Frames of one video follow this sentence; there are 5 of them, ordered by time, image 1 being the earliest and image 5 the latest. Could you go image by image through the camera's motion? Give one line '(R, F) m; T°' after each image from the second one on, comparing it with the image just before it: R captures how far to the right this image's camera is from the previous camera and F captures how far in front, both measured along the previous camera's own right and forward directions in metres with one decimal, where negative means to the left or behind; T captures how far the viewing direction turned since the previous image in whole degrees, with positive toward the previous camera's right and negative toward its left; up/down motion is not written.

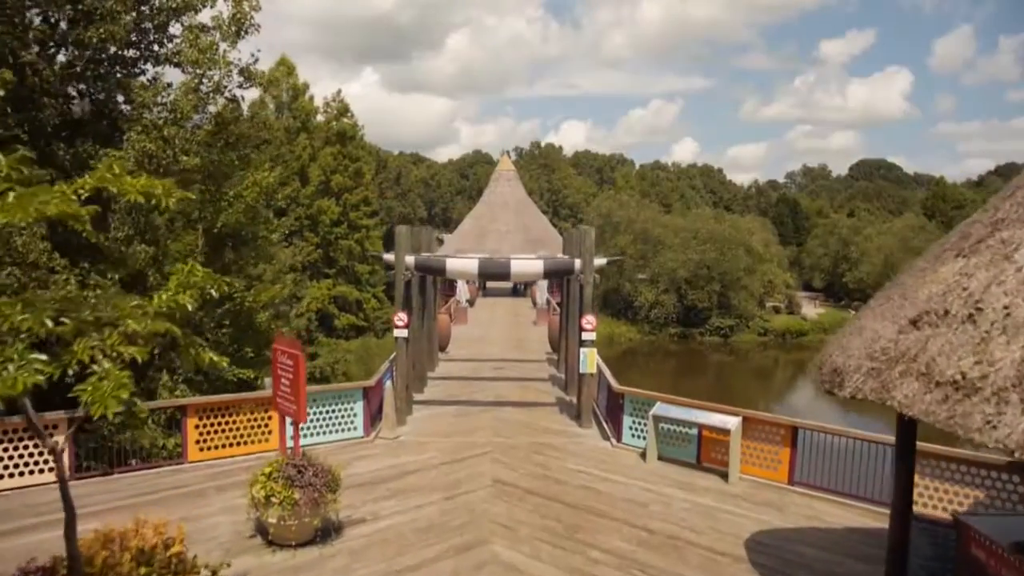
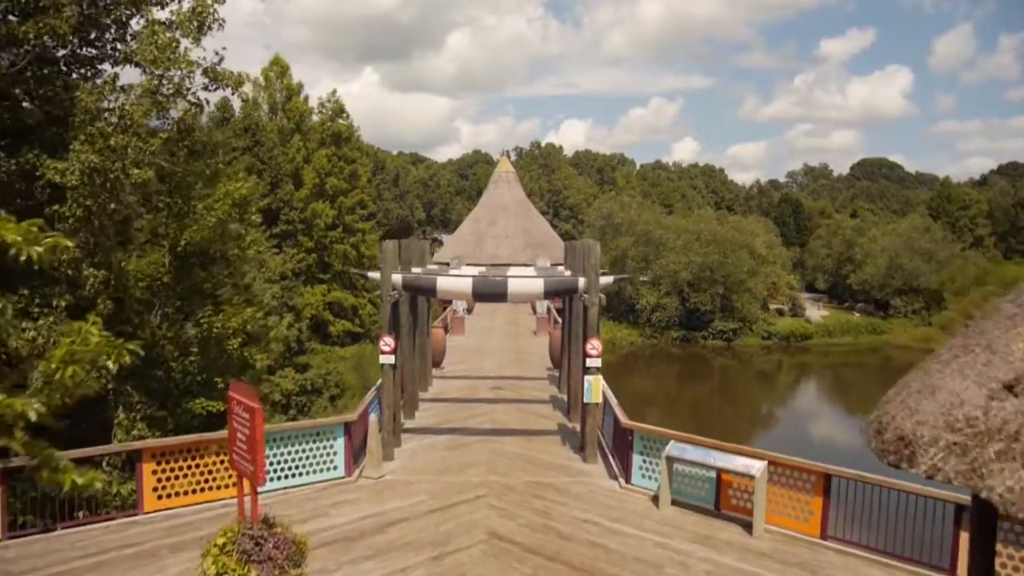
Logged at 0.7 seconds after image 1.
(0.0, +0.7) m; 0°
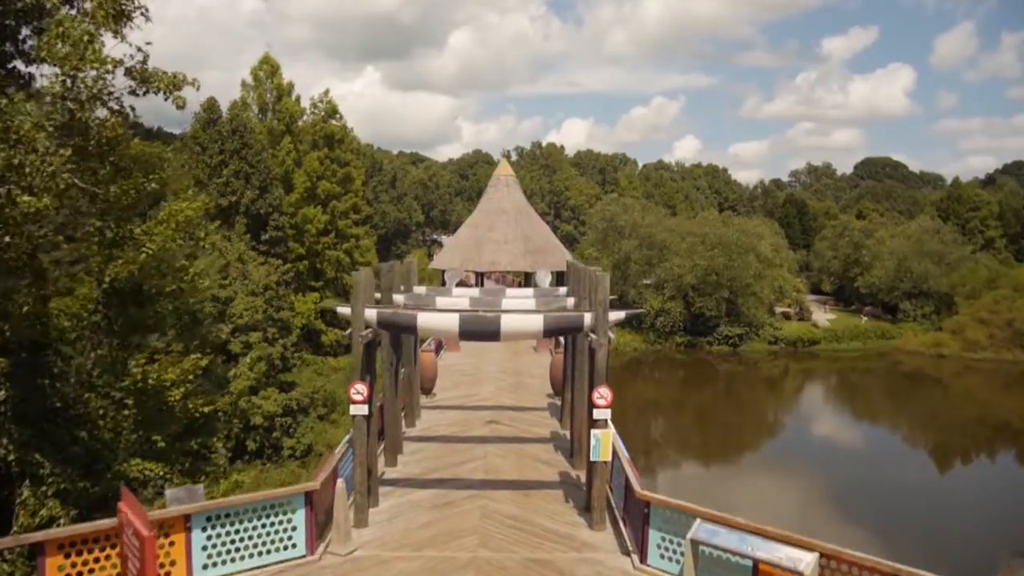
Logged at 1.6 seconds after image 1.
(+0.1, +1.1) m; 0°
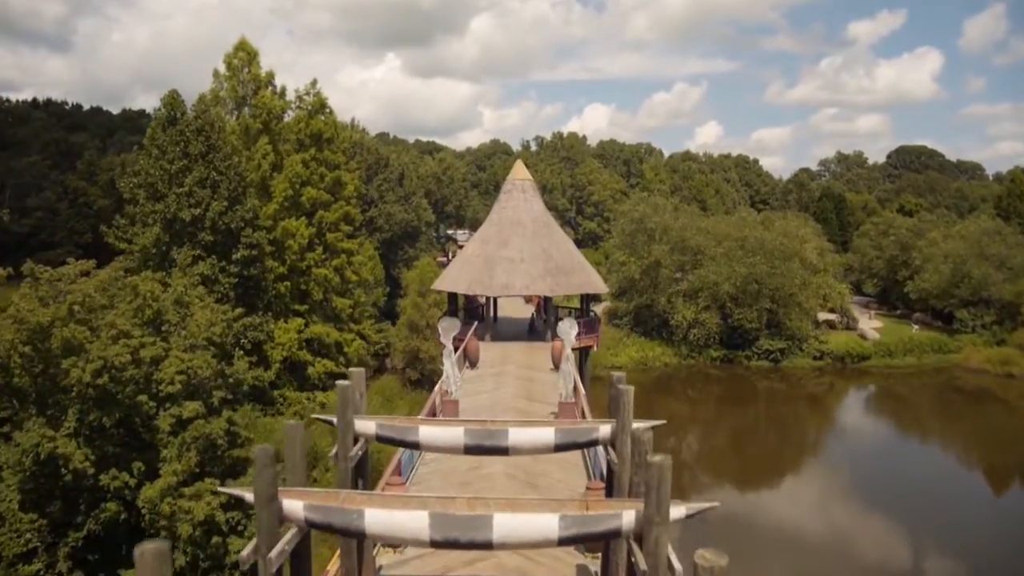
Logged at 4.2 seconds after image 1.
(+0.1, +3.9) m; -1°
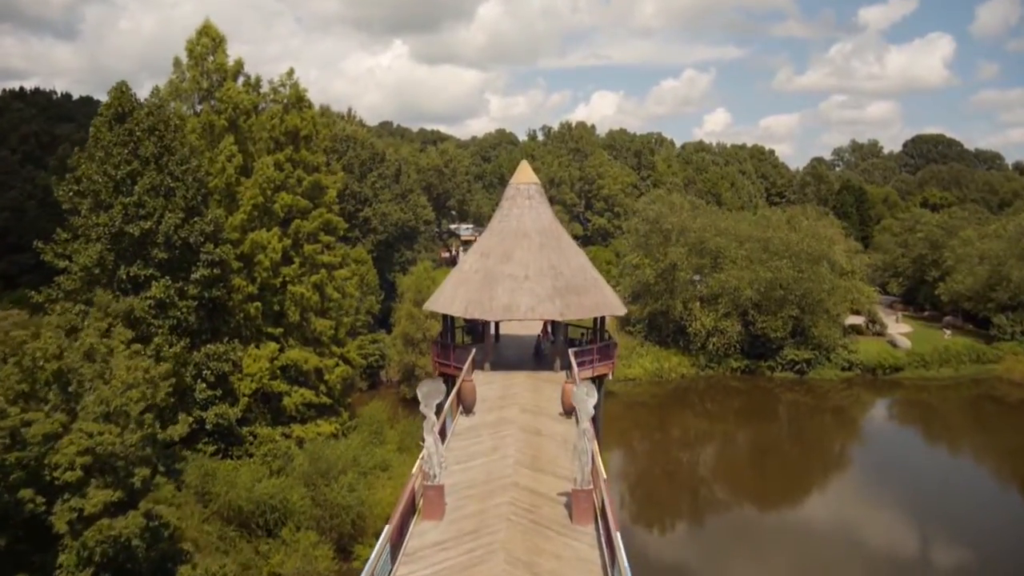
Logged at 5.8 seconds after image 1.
(+0.1, +2.9) m; 0°
